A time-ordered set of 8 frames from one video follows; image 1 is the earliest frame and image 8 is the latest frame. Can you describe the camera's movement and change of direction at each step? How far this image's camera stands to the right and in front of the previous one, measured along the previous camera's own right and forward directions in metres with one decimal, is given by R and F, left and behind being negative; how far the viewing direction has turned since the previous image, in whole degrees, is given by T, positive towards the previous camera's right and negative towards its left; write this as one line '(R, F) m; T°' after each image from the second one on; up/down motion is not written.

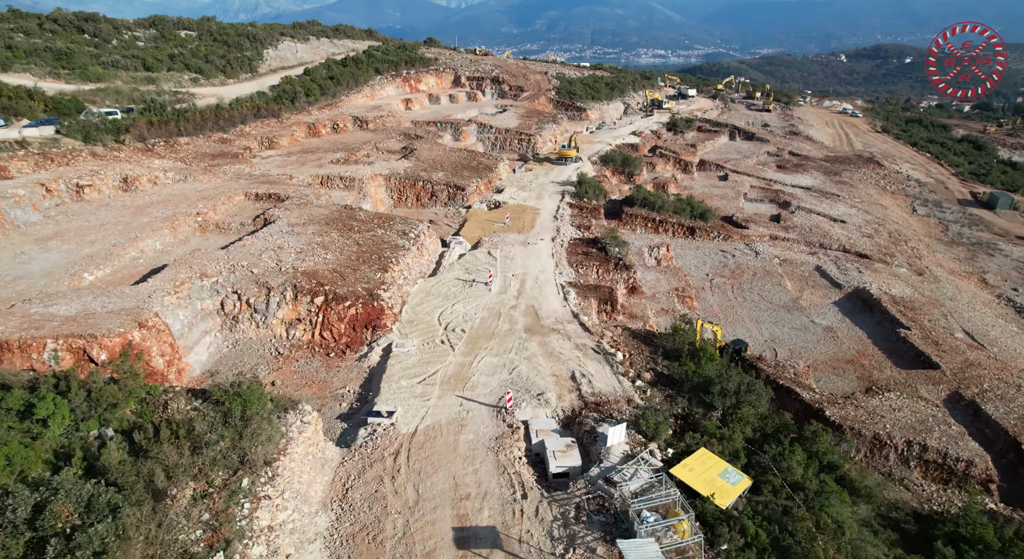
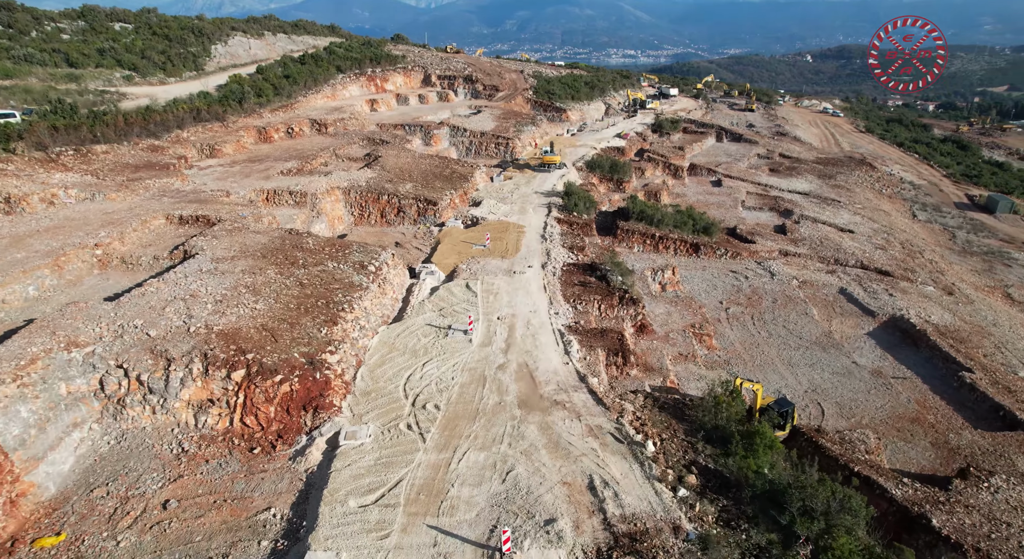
(-0.3, +3.6) m; +3°
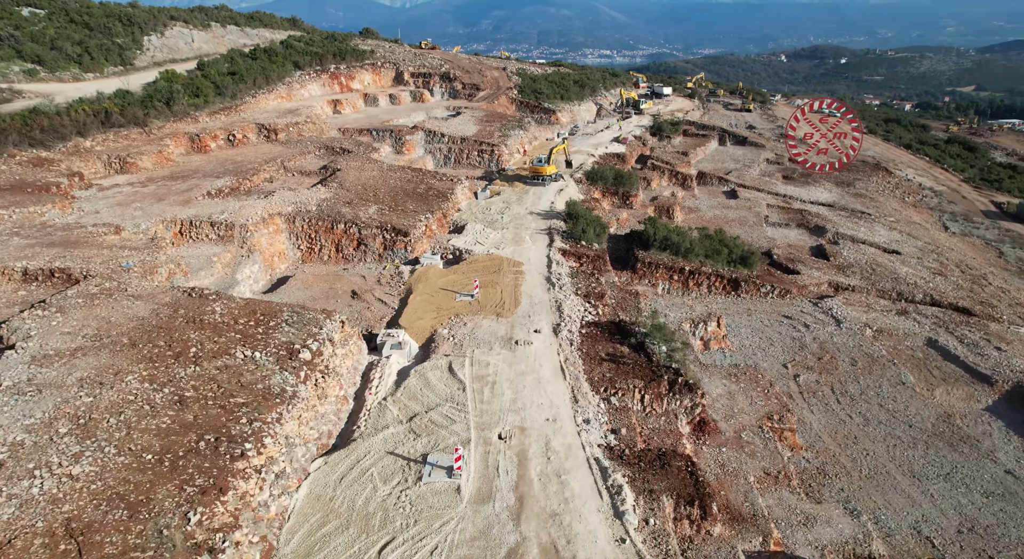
(-0.5, +5.3) m; +2°
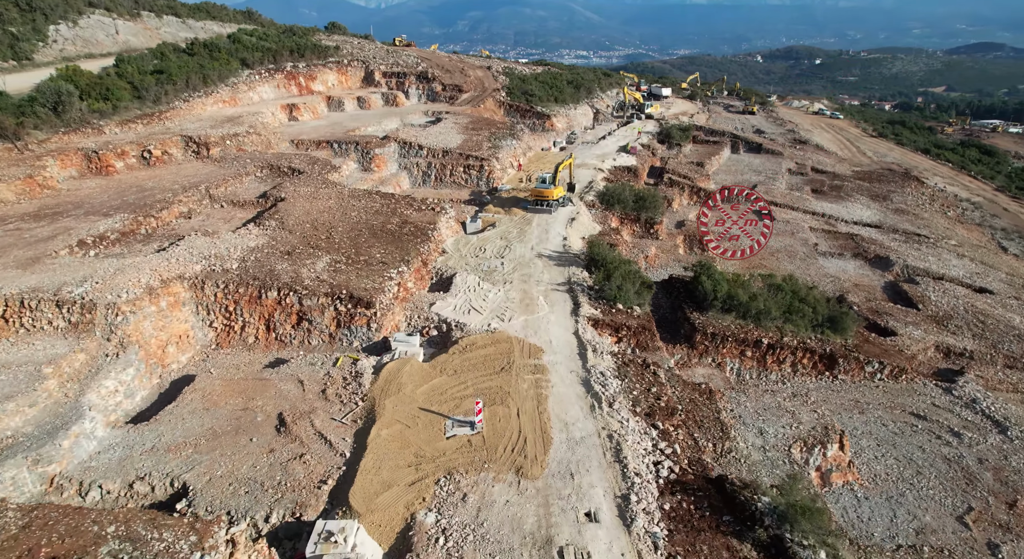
(-0.8, +6.0) m; +2°
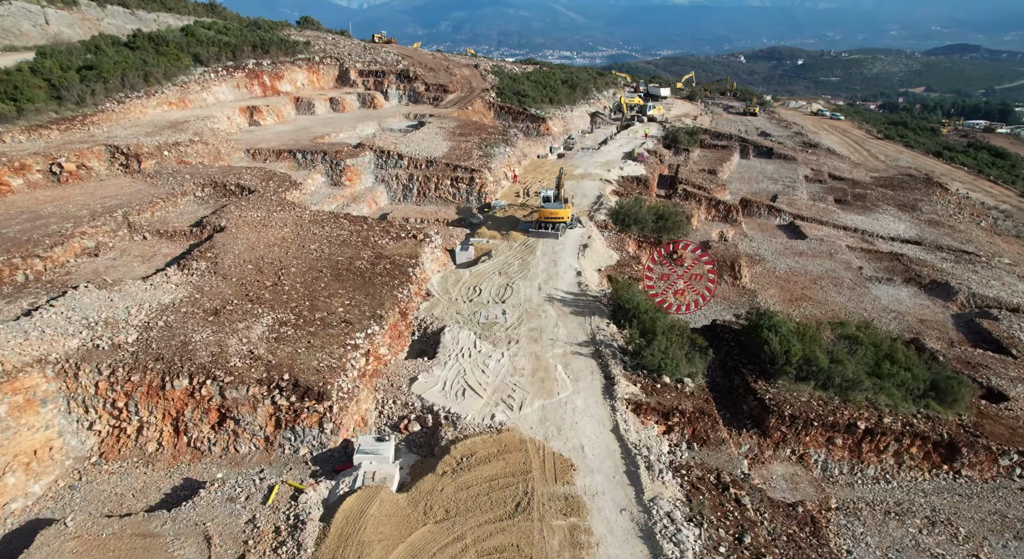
(-0.5, +3.9) m; +2°
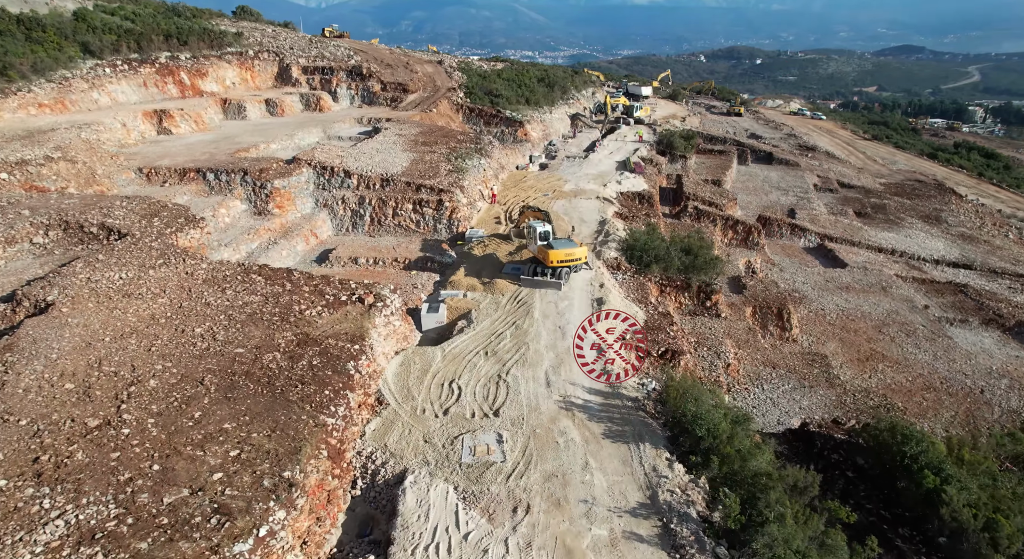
(-0.5, +5.1) m; +3°
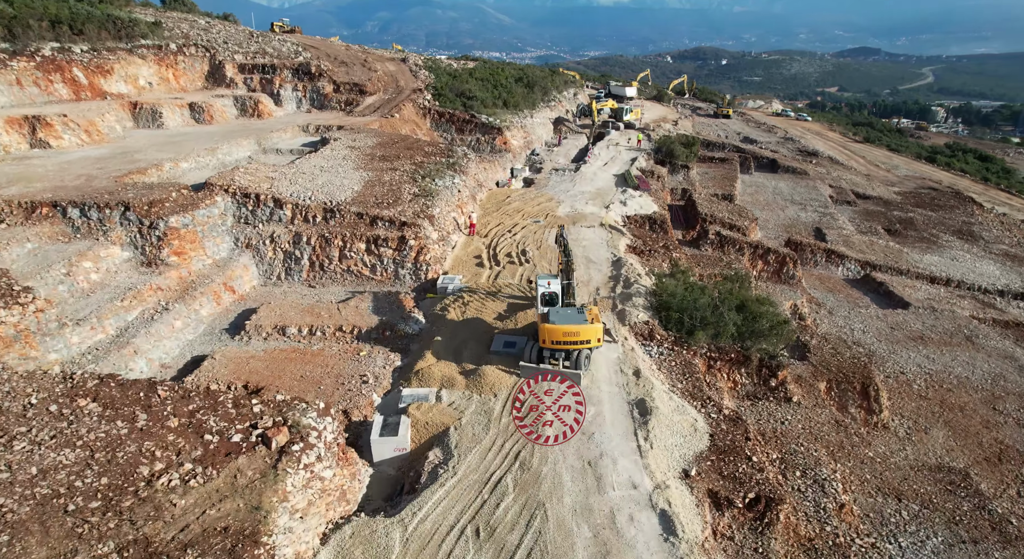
(-0.4, +4.6) m; +3°
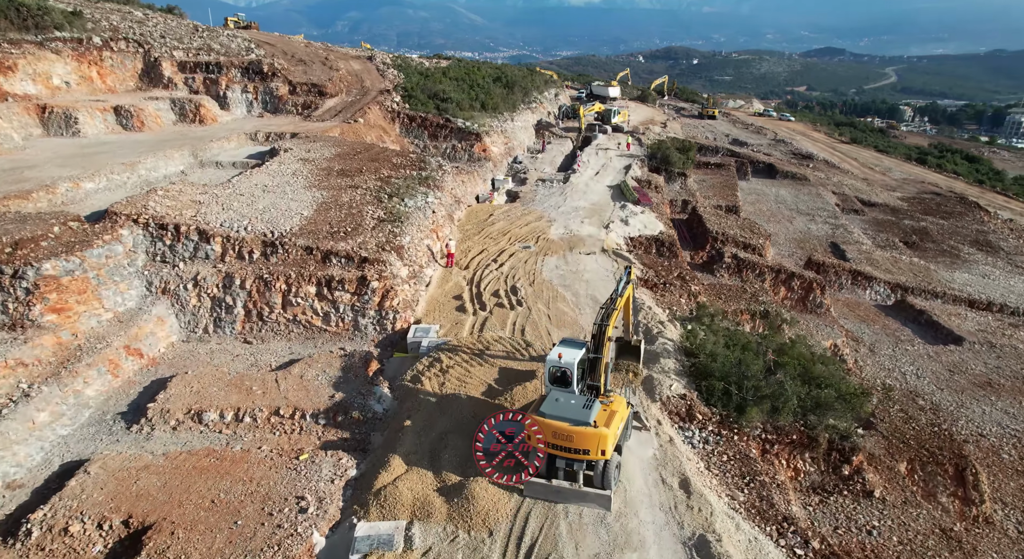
(-0.3, +2.9) m; +2°
